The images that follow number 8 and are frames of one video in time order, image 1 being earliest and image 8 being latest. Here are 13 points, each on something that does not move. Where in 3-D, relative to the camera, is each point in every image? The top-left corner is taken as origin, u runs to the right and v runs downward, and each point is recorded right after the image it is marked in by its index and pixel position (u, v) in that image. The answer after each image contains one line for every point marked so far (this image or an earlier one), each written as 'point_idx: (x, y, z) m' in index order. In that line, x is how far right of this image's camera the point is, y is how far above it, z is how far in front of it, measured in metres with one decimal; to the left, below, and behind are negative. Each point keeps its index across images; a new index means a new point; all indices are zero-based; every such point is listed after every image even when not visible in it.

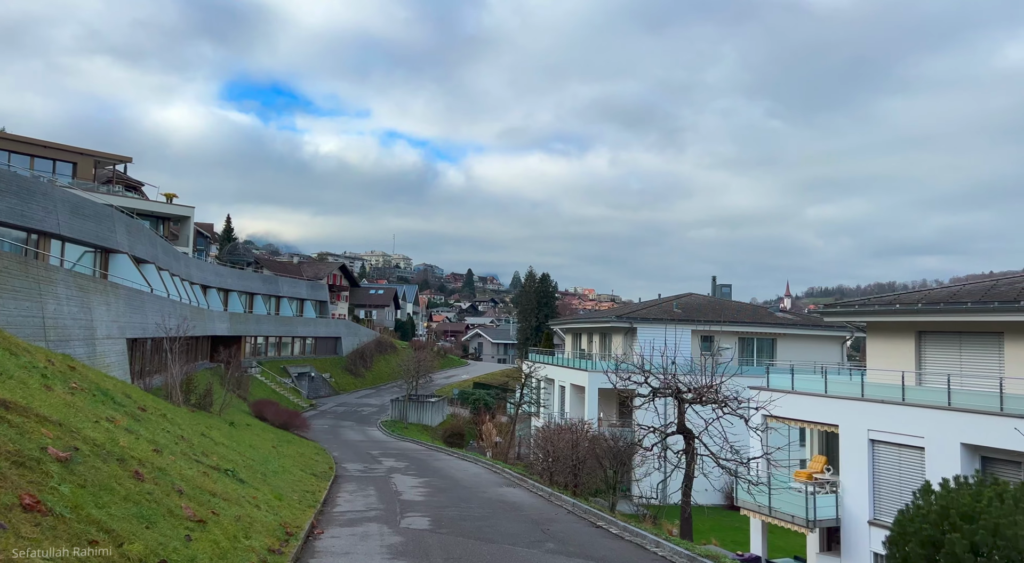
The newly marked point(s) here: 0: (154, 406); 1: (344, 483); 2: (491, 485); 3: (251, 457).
0: (-6.6, -2.3, +14.1) m
1: (-4.0, -4.8, +18.2) m
2: (-0.5, -5.0, +18.7) m
3: (-5.4, -3.6, +15.9) m
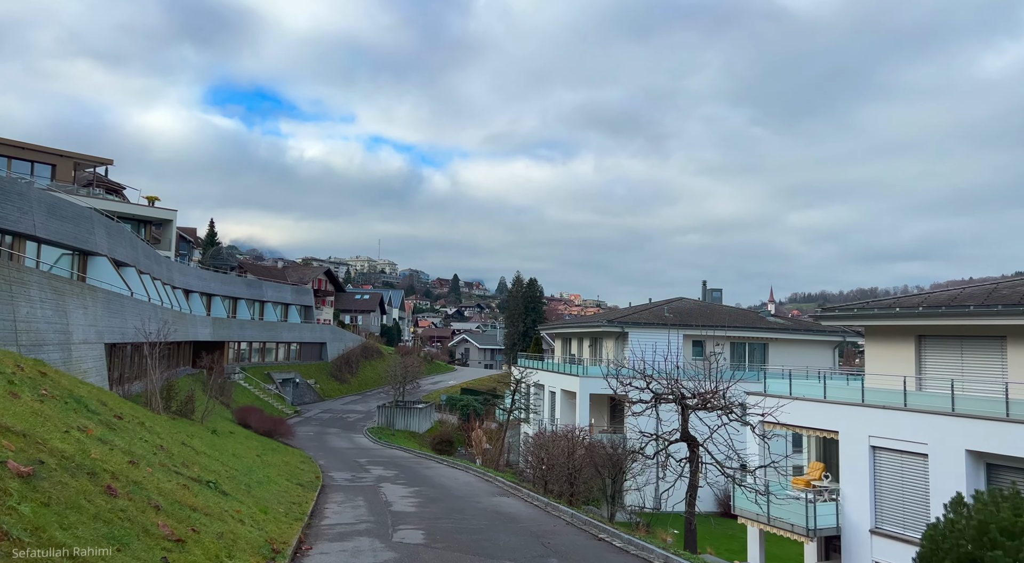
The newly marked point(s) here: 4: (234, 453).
0: (-6.6, -2.3, +13.4) m
1: (-4.1, -4.8, +17.5) m
2: (-0.6, -5.0, +18.1) m
3: (-5.5, -3.6, +15.2) m
4: (-6.5, -4.0, +18.0) m
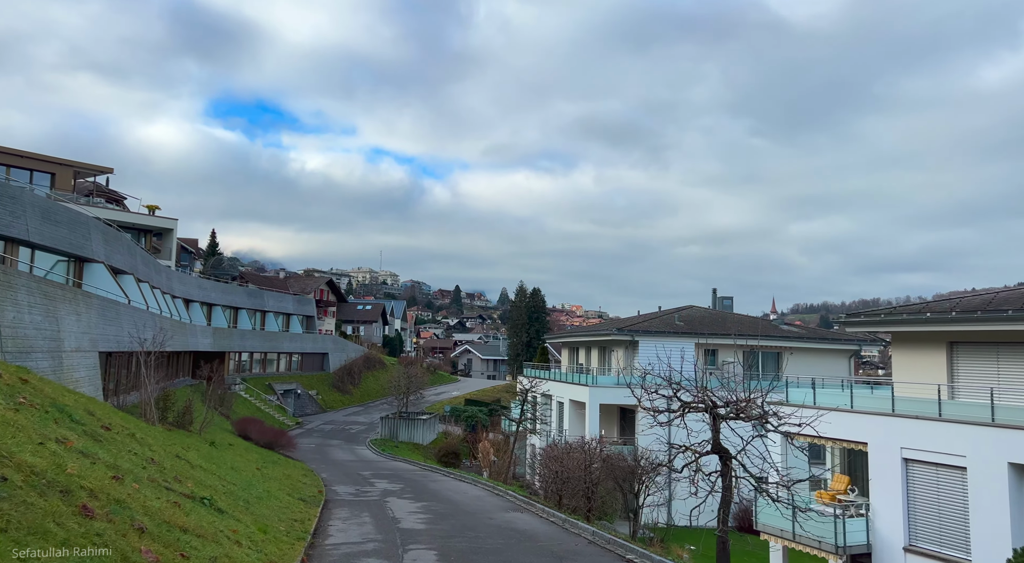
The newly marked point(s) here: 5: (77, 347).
0: (-6.3, -2.3, +12.5) m
1: (-3.8, -4.9, +16.6) m
2: (-0.3, -5.1, +17.2) m
3: (-5.2, -3.7, +14.3) m
4: (-6.2, -4.1, +17.1) m
5: (-10.9, -1.6, +19.3) m
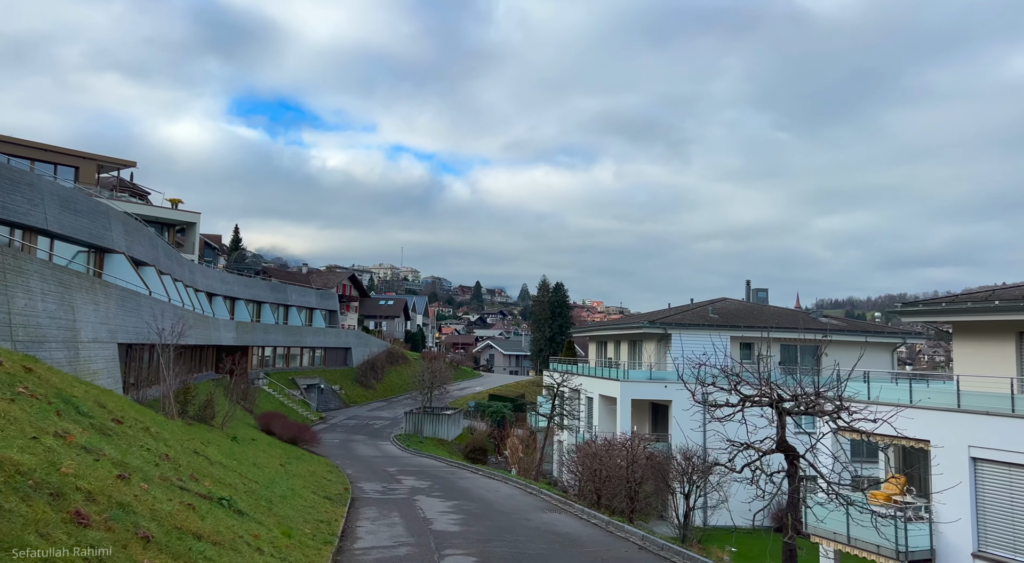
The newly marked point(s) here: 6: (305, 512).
0: (-5.7, -2.0, +11.7) m
1: (-3.0, -4.6, +15.7) m
2: (+0.4, -4.8, +16.2) m
3: (-4.5, -3.4, +13.4) m
4: (-5.4, -3.8, +16.3) m
5: (-10.0, -1.3, +18.6) m
6: (-3.3, -3.7, +12.5) m
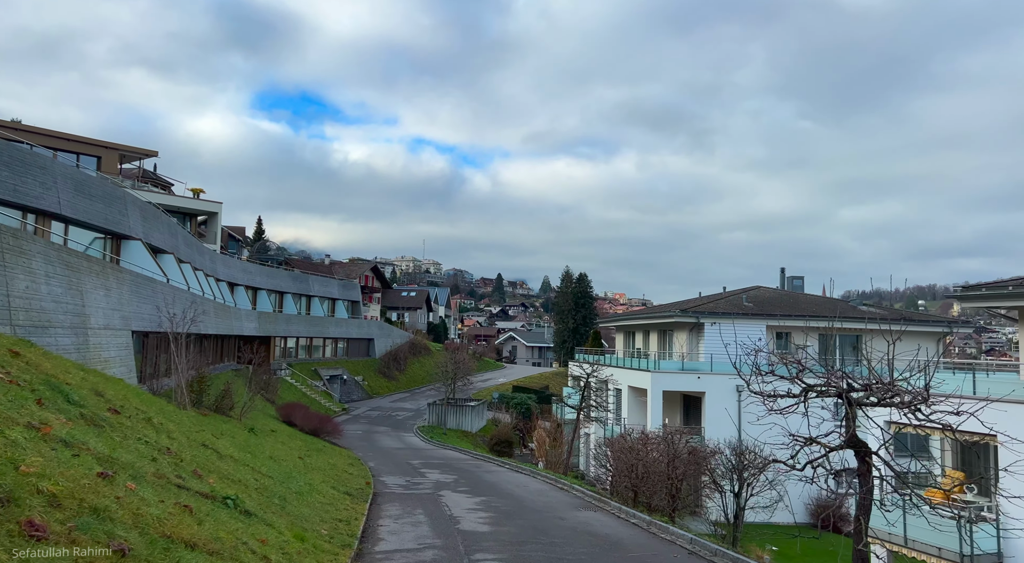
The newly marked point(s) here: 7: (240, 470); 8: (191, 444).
0: (-5.2, -1.7, +10.8) m
1: (-2.4, -4.3, +14.7) m
2: (+1.1, -4.4, +15.1) m
3: (-3.9, -3.1, +12.5) m
4: (-4.8, -3.5, +15.3) m
5: (-9.3, -1.0, +17.8) m
6: (-2.8, -3.4, +11.5) m
7: (-3.8, -2.6, +10.8) m
8: (-4.3, -2.1, +10.2) m
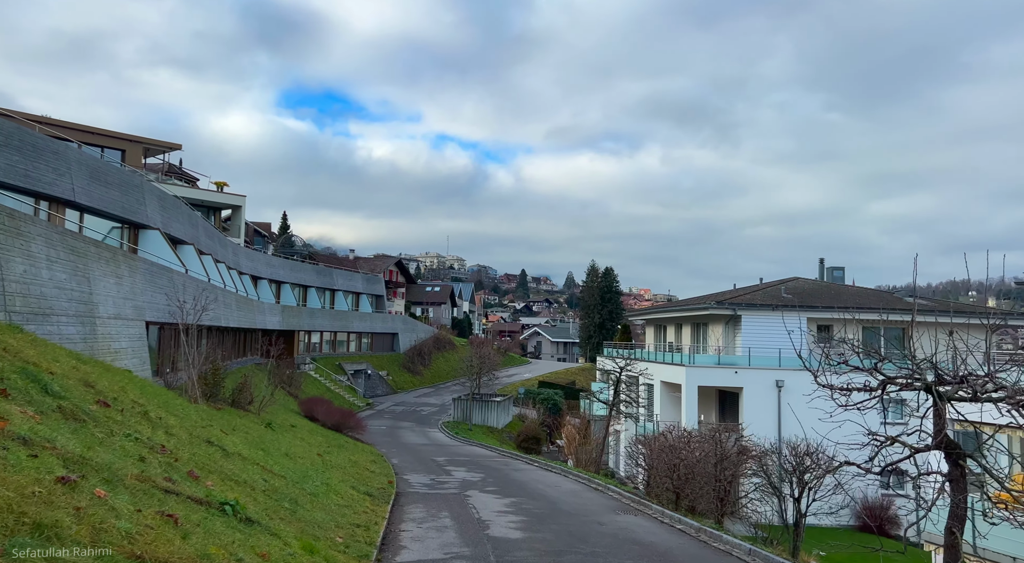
0: (-4.7, -1.5, +9.8) m
1: (-1.8, -4.0, +13.7) m
2: (+1.7, -4.2, +14.0) m
3: (-3.4, -2.8, +11.5) m
4: (-4.2, -3.2, +14.4) m
5: (-8.7, -0.7, +16.9) m
6: (-2.3, -3.2, +10.5) m
7: (-3.4, -2.4, +9.8) m
8: (-3.8, -1.9, +9.2) m
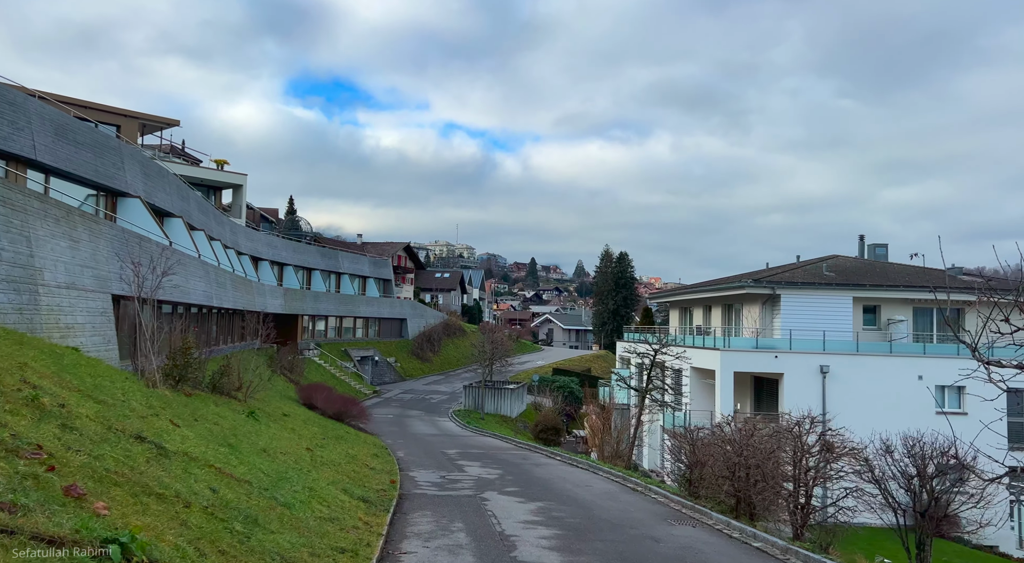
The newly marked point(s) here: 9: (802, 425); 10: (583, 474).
0: (-4.4, -0.9, +7.2) m
1: (-1.4, -3.4, +11.0) m
2: (+2.1, -3.5, +11.3) m
3: (-3.0, -2.2, +8.8) m
4: (-3.7, -2.5, +11.8) m
5: (-8.2, 0.0, +14.3) m
6: (-2.0, -2.6, +7.9) m
7: (-3.0, -1.8, +7.1) m
8: (-3.5, -1.3, +6.6) m
9: (+4.4, -2.3, +12.3) m
10: (+1.6, -4.3, +17.4) m
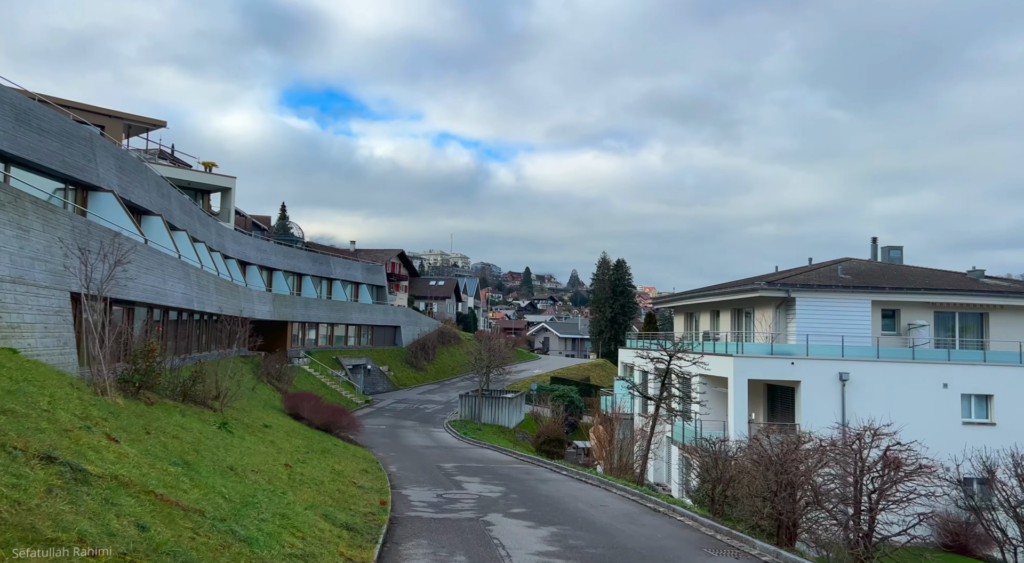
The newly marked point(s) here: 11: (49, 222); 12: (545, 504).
0: (-4.2, -0.7, +5.5) m
1: (-1.3, -3.2, +9.3) m
2: (+2.2, -3.4, +9.6) m
3: (-2.9, -2.0, +7.1) m
4: (-3.6, -2.4, +10.0) m
5: (-8.1, +0.1, +12.6) m
6: (-1.8, -2.4, +6.2) m
7: (-2.9, -1.6, +5.4) m
8: (-3.3, -1.1, +4.9) m
9: (+4.5, -2.1, +10.6) m
10: (+1.7, -4.3, +15.7) m
11: (-8.5, +1.1, +14.3) m
12: (+0.6, -3.9, +13.8) m
